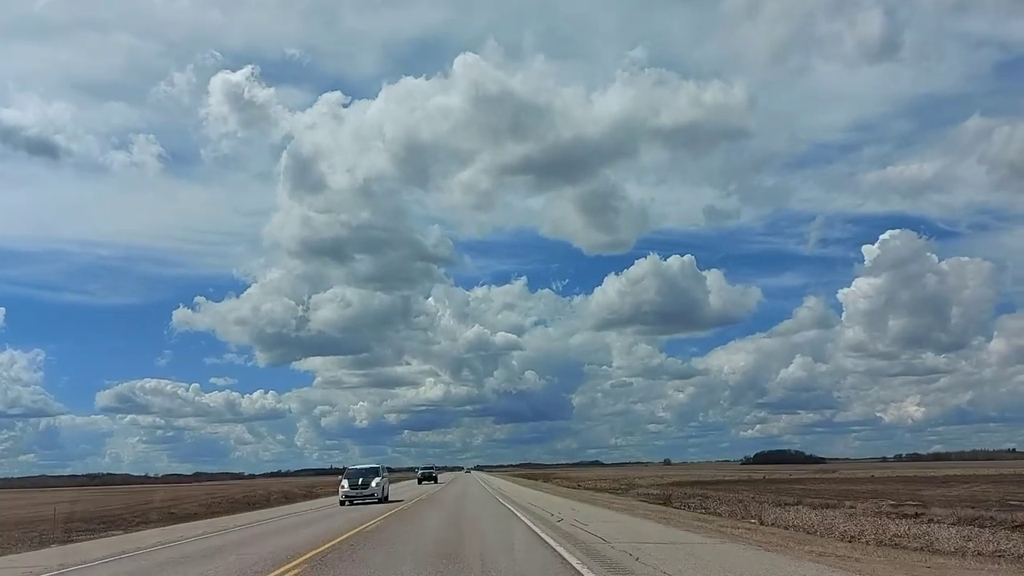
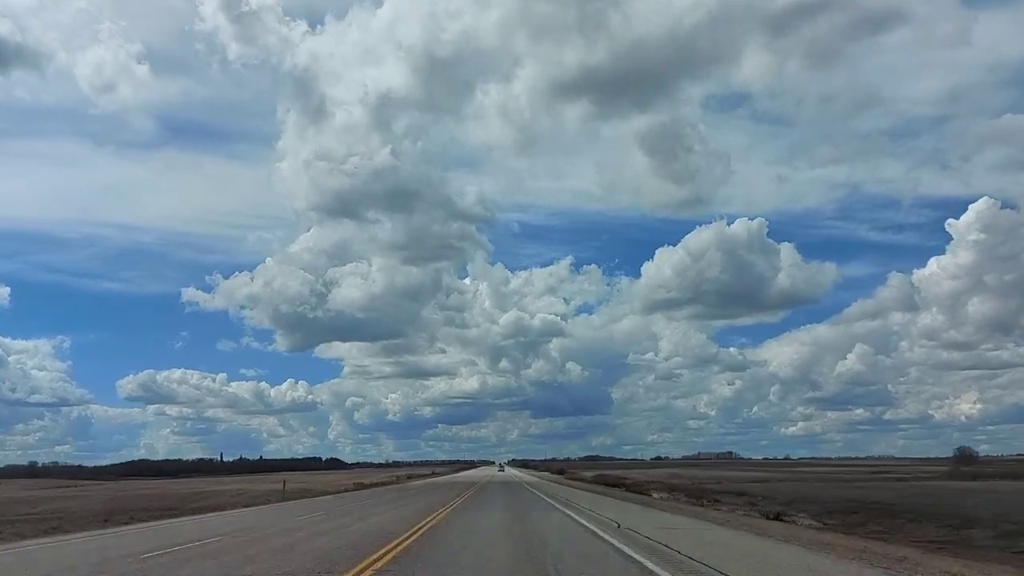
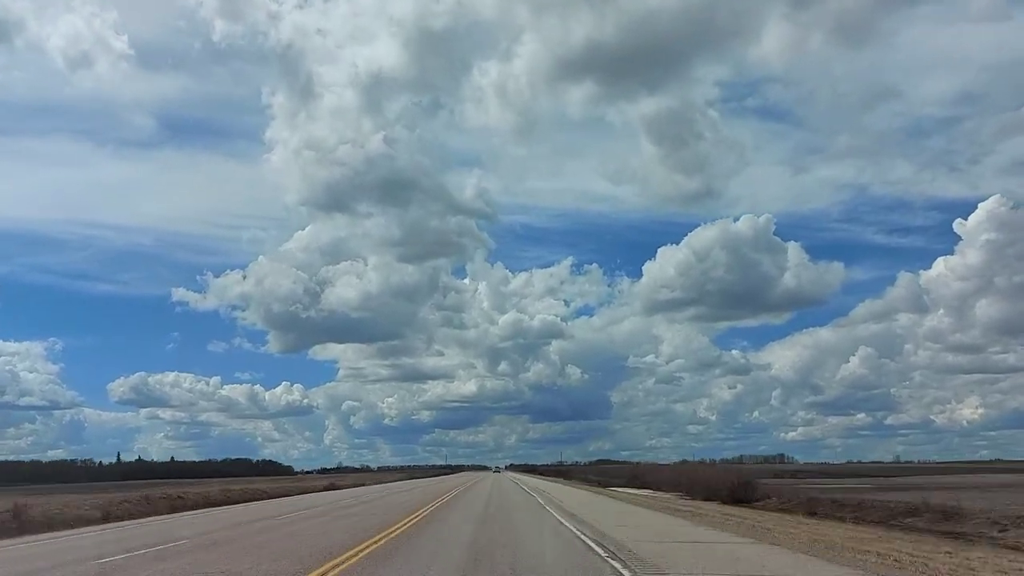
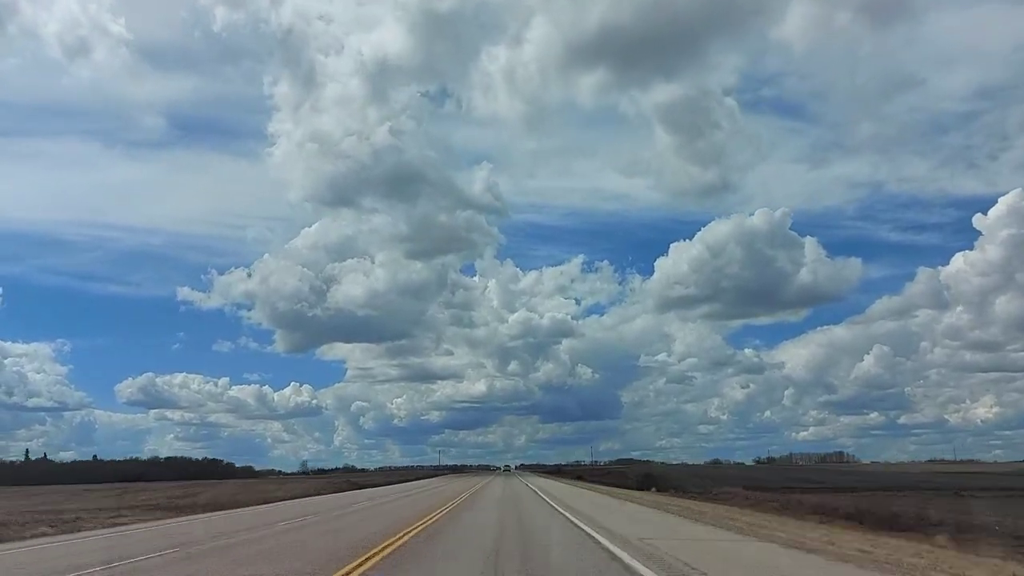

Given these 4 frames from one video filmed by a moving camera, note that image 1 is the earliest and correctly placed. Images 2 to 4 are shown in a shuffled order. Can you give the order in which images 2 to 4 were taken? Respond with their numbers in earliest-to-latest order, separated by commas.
2, 3, 4
